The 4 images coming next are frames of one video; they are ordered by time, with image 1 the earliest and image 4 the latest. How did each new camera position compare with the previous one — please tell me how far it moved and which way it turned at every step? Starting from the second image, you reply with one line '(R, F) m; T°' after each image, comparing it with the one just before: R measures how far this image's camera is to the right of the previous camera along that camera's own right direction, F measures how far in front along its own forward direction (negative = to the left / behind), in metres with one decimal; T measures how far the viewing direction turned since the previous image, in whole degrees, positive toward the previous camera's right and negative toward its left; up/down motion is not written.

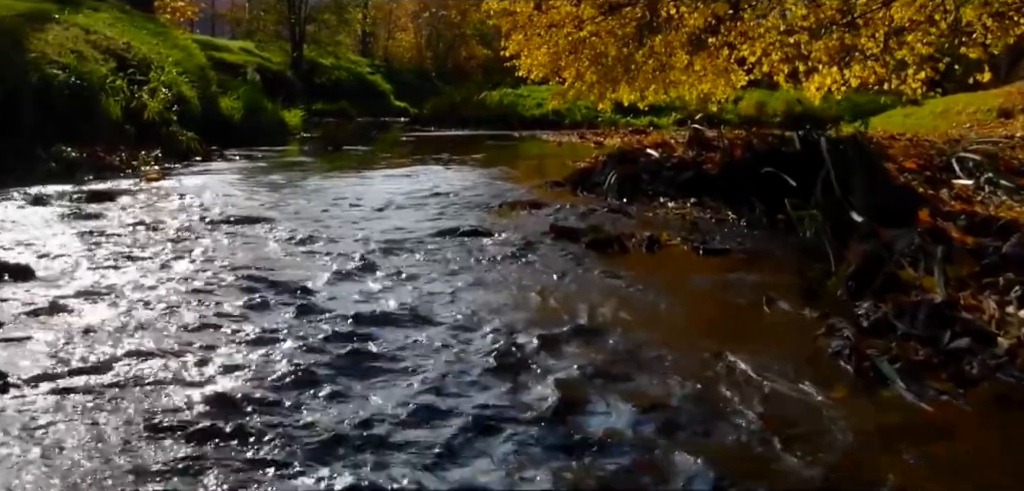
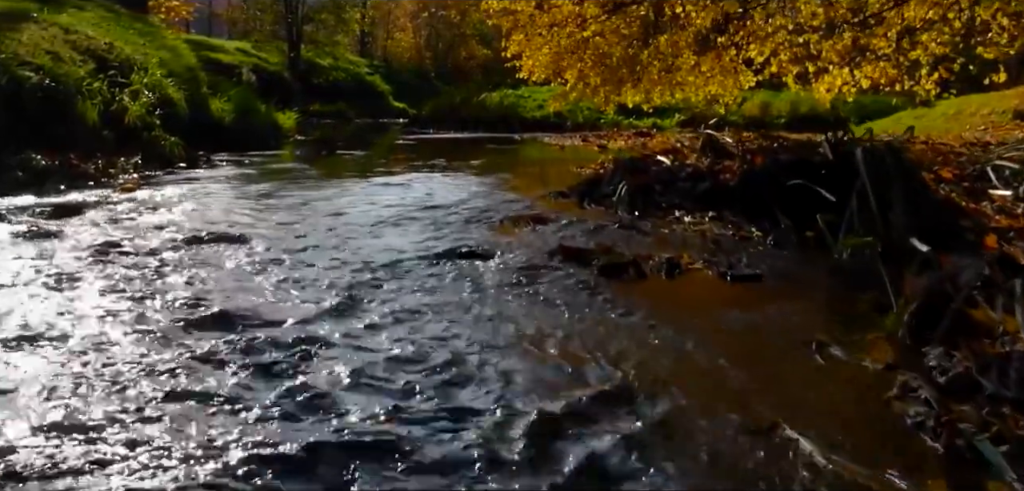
(0.0, +1.4) m; 0°
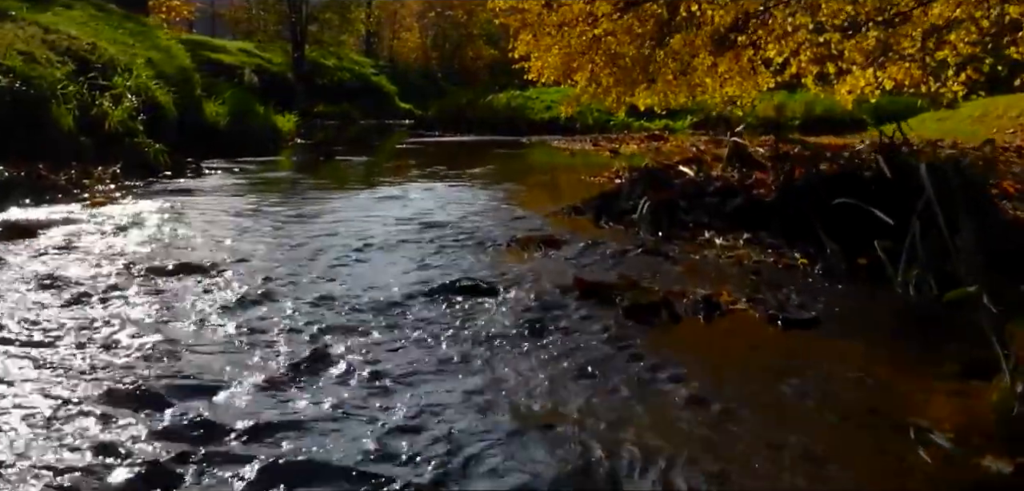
(0.0, +1.7) m; 0°
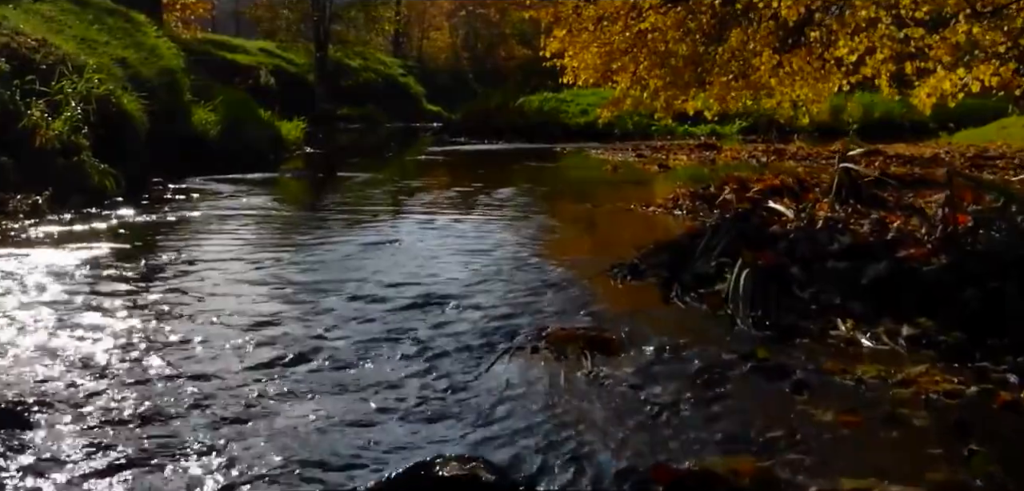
(0.0, +4.7) m; -2°
